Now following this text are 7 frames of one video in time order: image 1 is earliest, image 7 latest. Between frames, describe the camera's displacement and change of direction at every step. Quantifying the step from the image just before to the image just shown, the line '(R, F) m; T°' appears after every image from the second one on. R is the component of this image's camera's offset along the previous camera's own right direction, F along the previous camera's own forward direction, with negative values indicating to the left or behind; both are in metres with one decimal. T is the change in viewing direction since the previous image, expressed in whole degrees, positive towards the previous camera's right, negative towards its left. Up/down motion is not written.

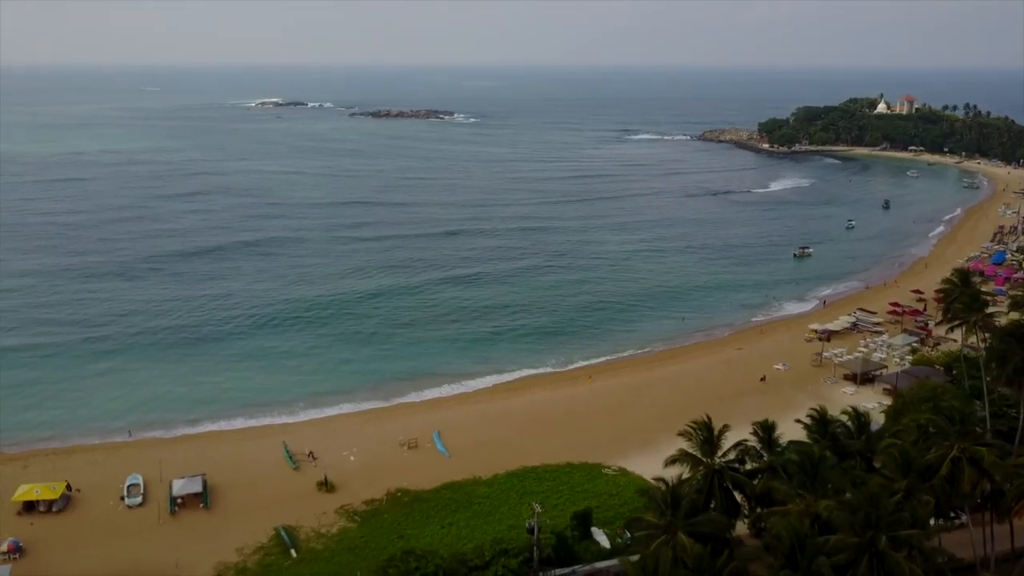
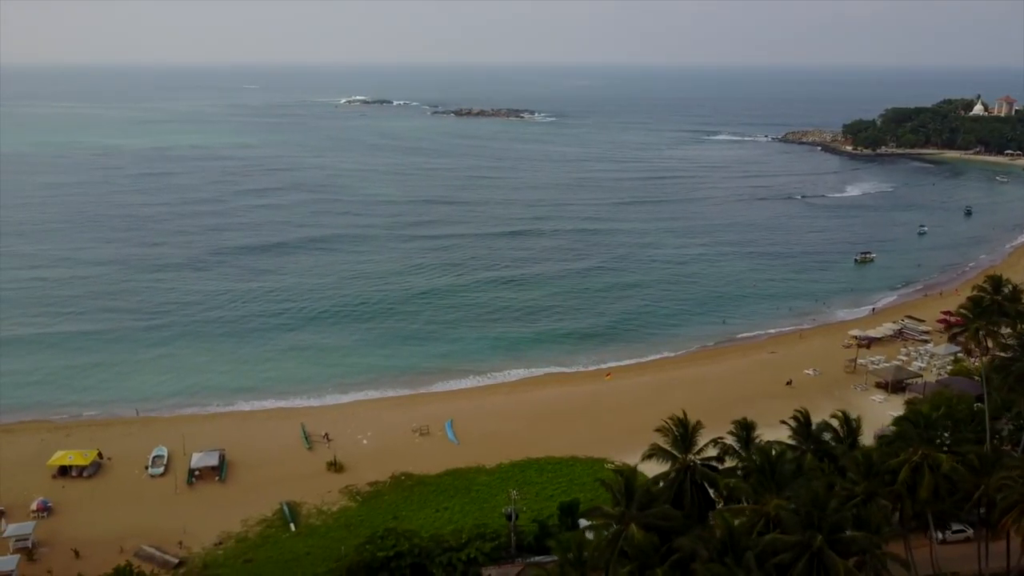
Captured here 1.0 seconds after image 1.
(+2.9, -0.5) m; -6°
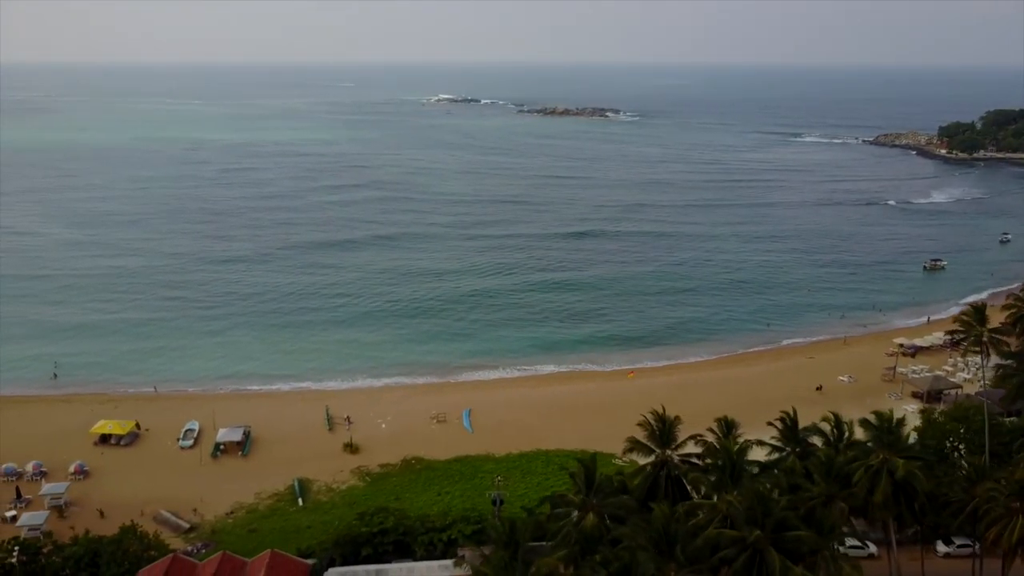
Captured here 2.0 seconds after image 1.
(+2.9, -0.5) m; -6°
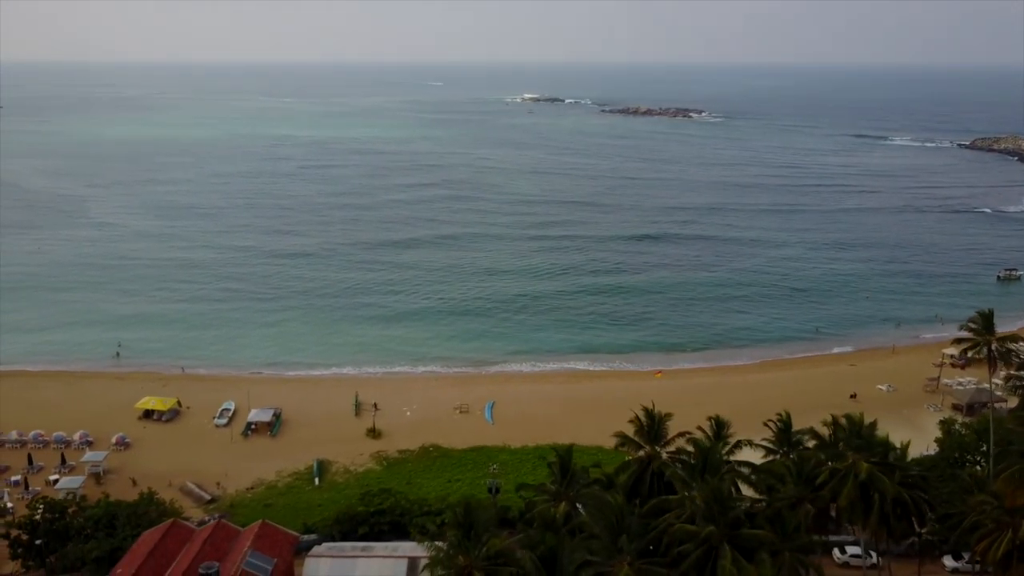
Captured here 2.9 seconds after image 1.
(+2.5, -0.5) m; -6°
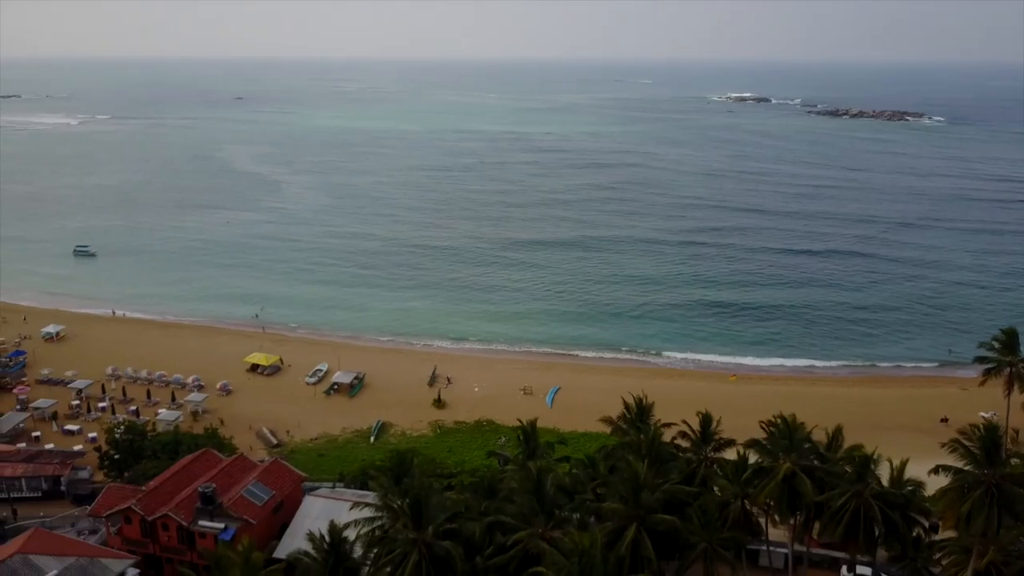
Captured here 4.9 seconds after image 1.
(+5.8, -0.7) m; -14°
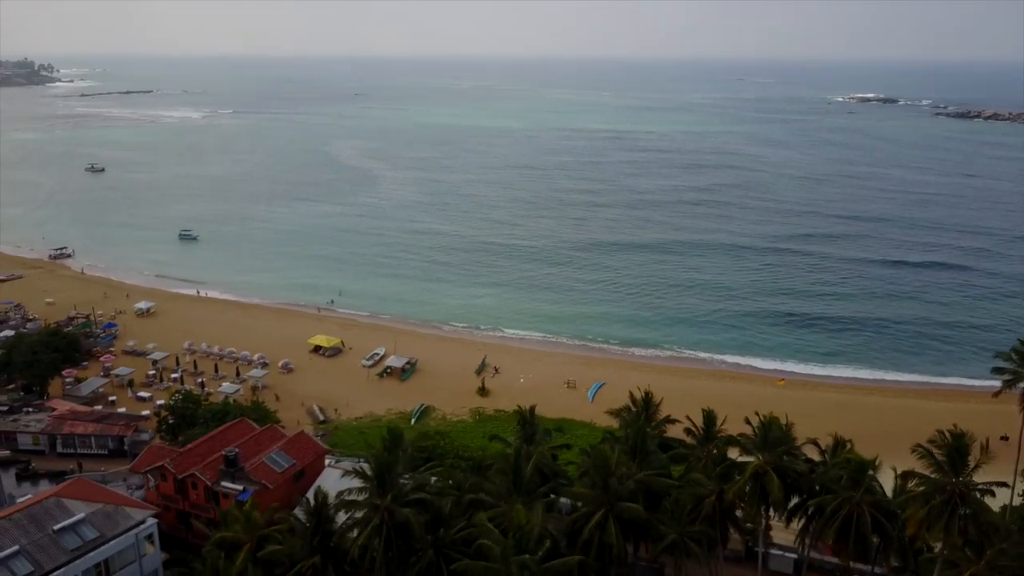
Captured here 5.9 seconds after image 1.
(+2.9, -0.6) m; -8°
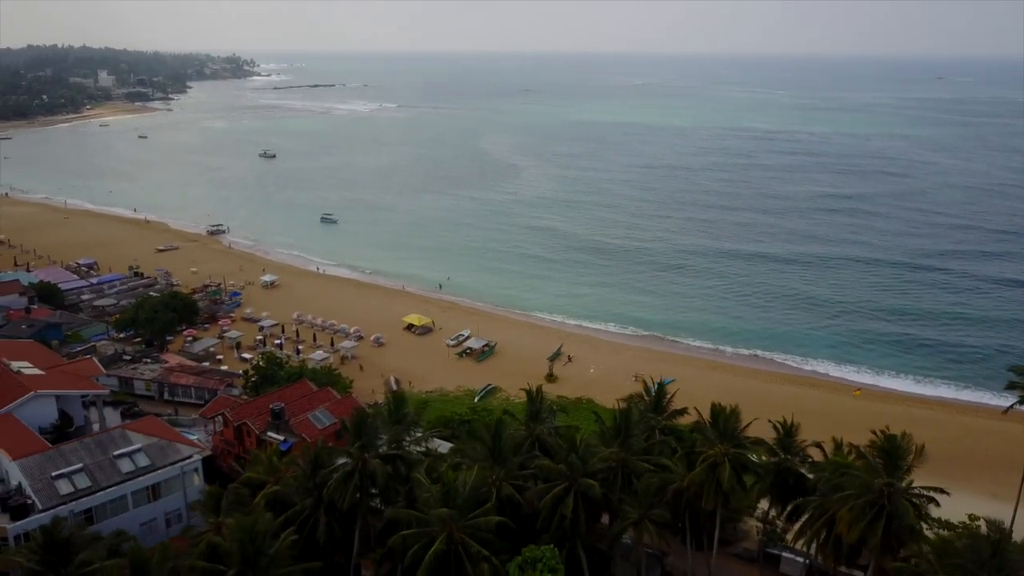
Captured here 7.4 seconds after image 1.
(+4.3, -0.9) m; -11°
